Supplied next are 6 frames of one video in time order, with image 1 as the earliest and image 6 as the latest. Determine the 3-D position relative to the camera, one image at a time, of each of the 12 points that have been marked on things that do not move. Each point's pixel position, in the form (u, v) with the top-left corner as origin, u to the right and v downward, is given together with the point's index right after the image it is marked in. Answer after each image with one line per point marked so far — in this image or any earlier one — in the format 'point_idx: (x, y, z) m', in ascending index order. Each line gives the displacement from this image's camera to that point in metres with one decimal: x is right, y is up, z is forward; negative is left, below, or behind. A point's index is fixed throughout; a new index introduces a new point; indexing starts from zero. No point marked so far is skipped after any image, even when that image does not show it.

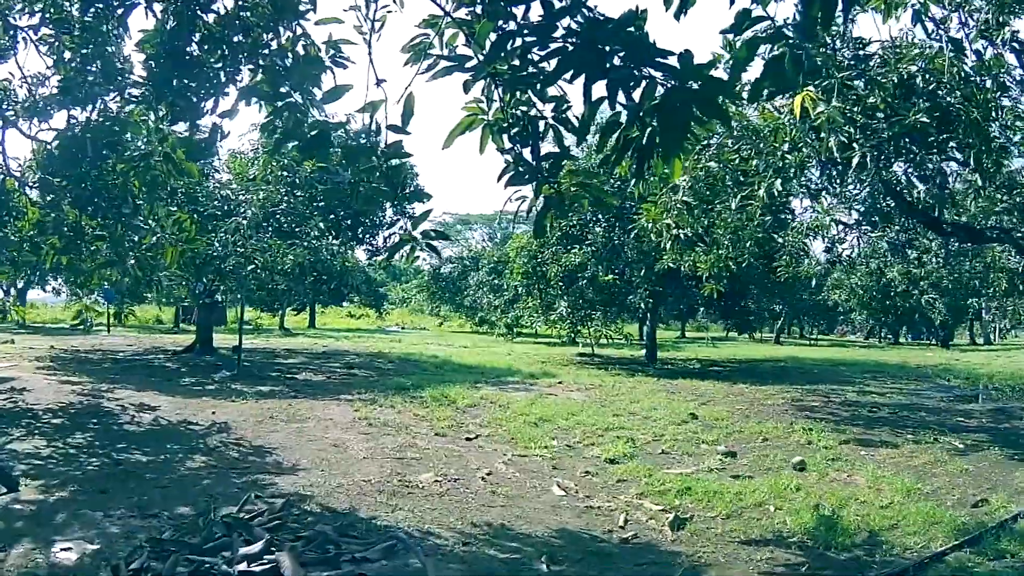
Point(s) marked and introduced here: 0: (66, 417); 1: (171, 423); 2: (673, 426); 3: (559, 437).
0: (-3.3, -0.9, +6.9) m
1: (-2.4, -0.9, +6.6) m
2: (+1.5, -1.4, +8.8) m
3: (+0.4, -1.2, +7.3) m
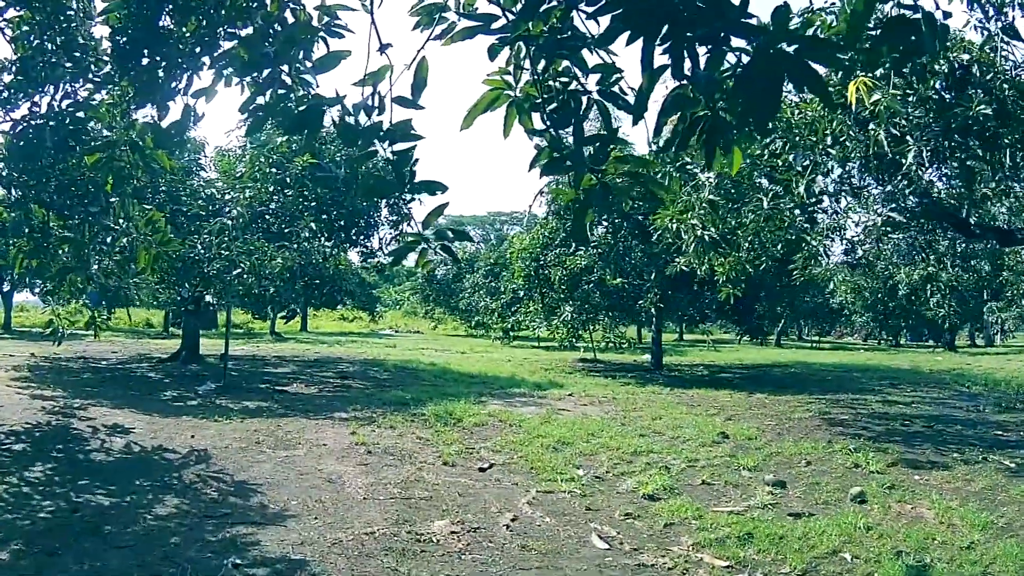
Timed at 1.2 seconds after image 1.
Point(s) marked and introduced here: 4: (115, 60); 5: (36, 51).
0: (-3.2, -1.0, +6.0) m
1: (-2.3, -1.0, +5.8) m
2: (+1.6, -1.4, +8.0) m
3: (+0.5, -1.2, +6.5) m
4: (-2.0, +1.1, +4.6) m
5: (-2.8, +1.4, +5.5) m
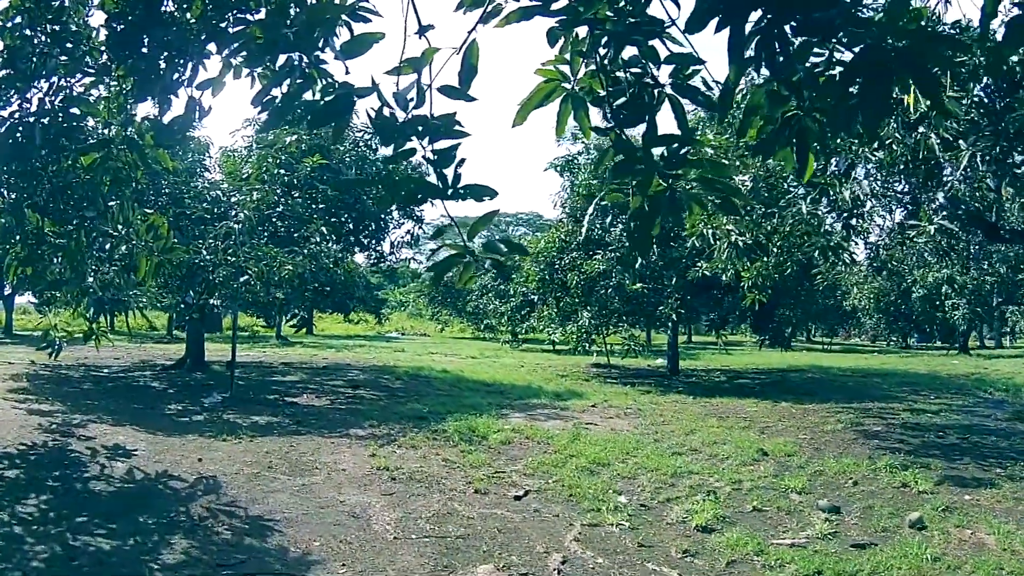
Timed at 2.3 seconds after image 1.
0: (-2.9, -1.0, +5.6) m
1: (-2.1, -1.1, +5.3) m
2: (+1.8, -1.5, +7.5) m
3: (+0.7, -1.3, +6.0) m
4: (-1.7, +1.0, +4.1) m
5: (-2.6, +1.3, +5.0) m
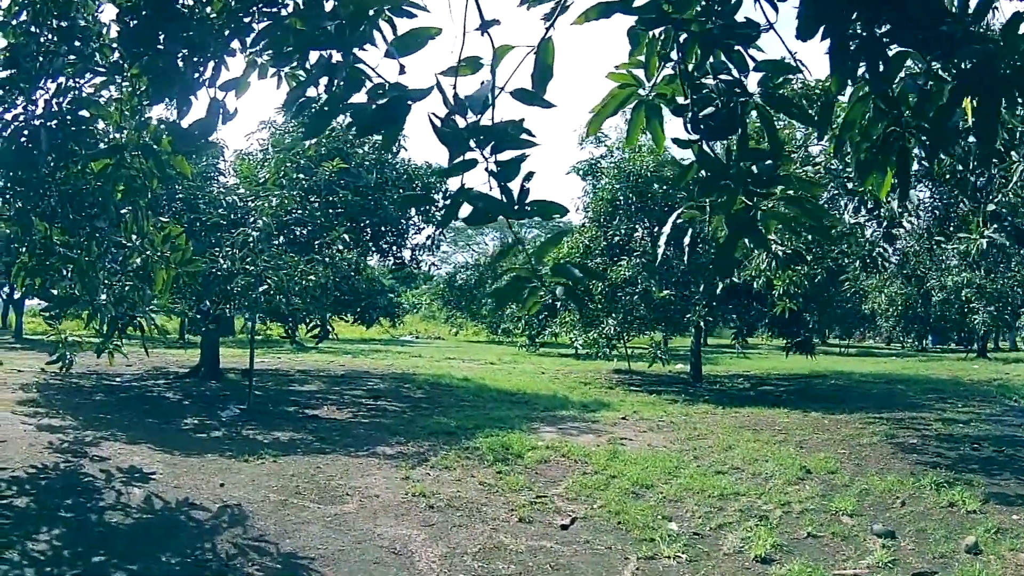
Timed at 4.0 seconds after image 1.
0: (-2.7, -1.1, +5.2) m
1: (-1.8, -1.1, +5.0) m
2: (+2.1, -1.5, +7.1) m
3: (+1.0, -1.4, +5.6) m
4: (-1.5, +1.0, +3.8) m
5: (-2.4, +1.2, +4.7) m
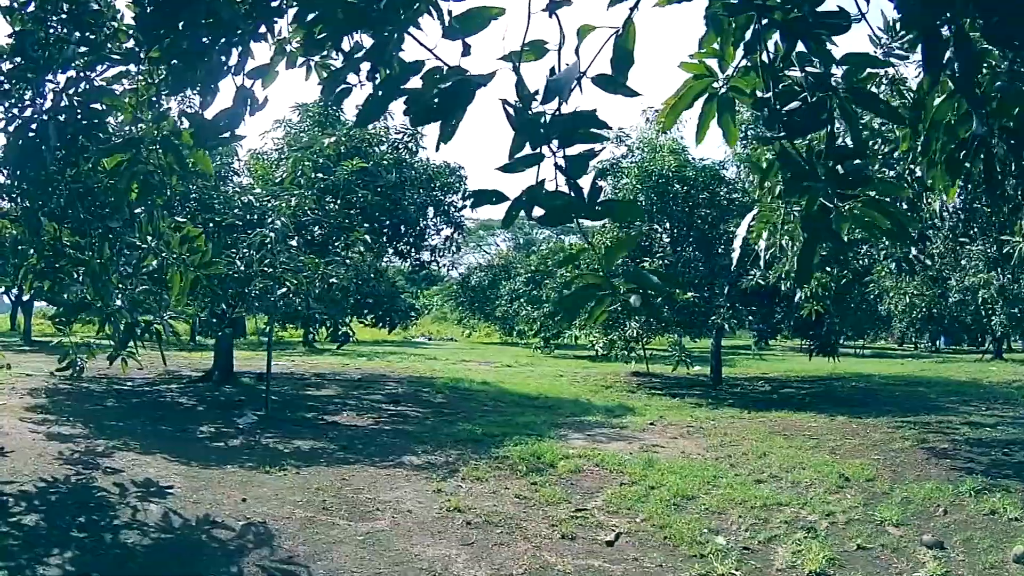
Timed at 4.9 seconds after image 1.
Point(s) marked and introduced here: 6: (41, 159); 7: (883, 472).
0: (-2.5, -1.1, +5.0) m
1: (-1.6, -1.1, +4.7) m
2: (+2.3, -1.6, +6.8) m
3: (+1.2, -1.4, +5.3) m
4: (-1.3, +0.9, +3.5) m
5: (-2.2, +1.2, +4.4) m
6: (-2.2, +0.6, +4.4) m
7: (+3.5, -1.7, +9.0) m
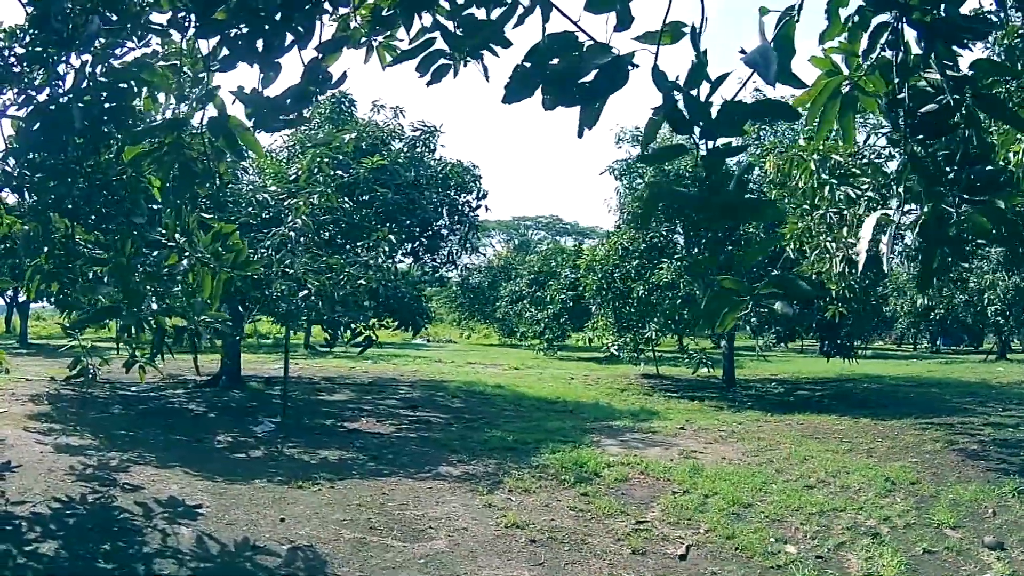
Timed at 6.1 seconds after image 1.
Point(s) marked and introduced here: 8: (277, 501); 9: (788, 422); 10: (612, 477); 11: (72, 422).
0: (-2.2, -1.1, +4.6) m
1: (-1.3, -1.1, +4.3) m
2: (+2.6, -1.5, +6.5) m
3: (+1.5, -1.4, +5.0) m
4: (-1.0, +1.0, +3.1) m
5: (-1.9, +1.2, +4.0) m
6: (-1.9, +0.6, +4.0) m
7: (+3.8, -1.7, +8.7) m
8: (-1.3, -1.1, +5.2) m
9: (+3.3, -1.6, +11.3) m
10: (+0.6, -1.2, +6.1) m
11: (-4.2, -1.3, +9.1) m
